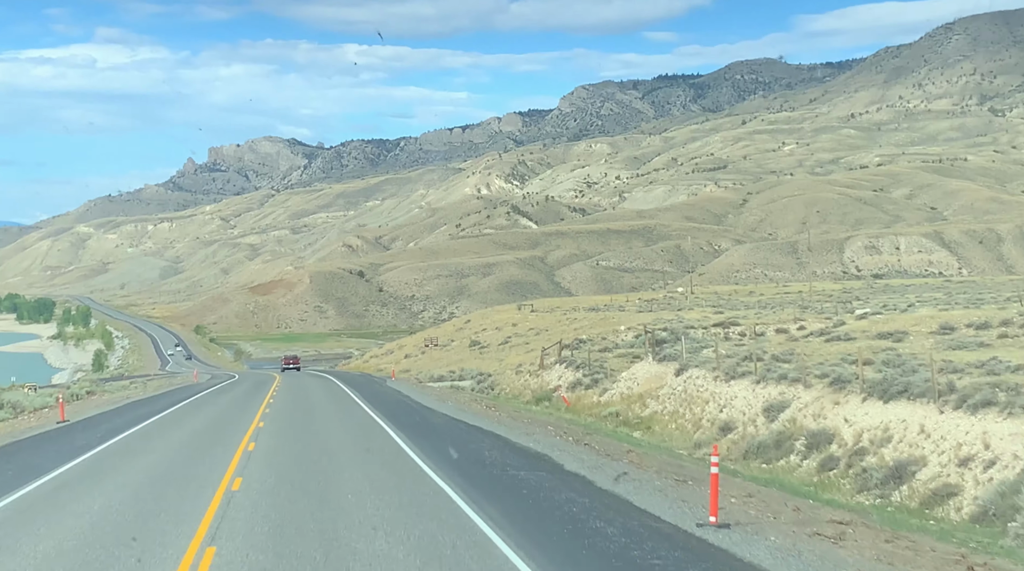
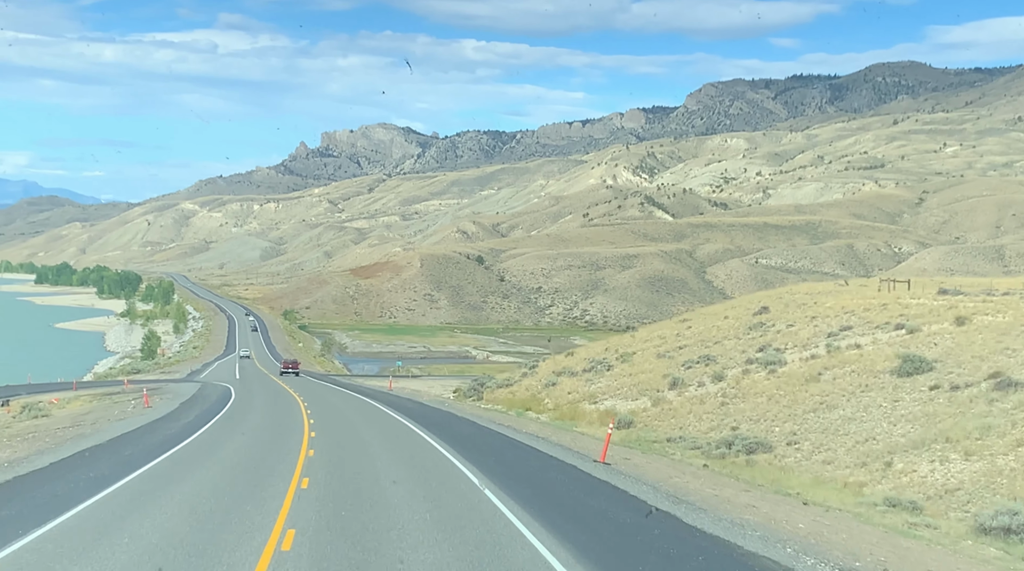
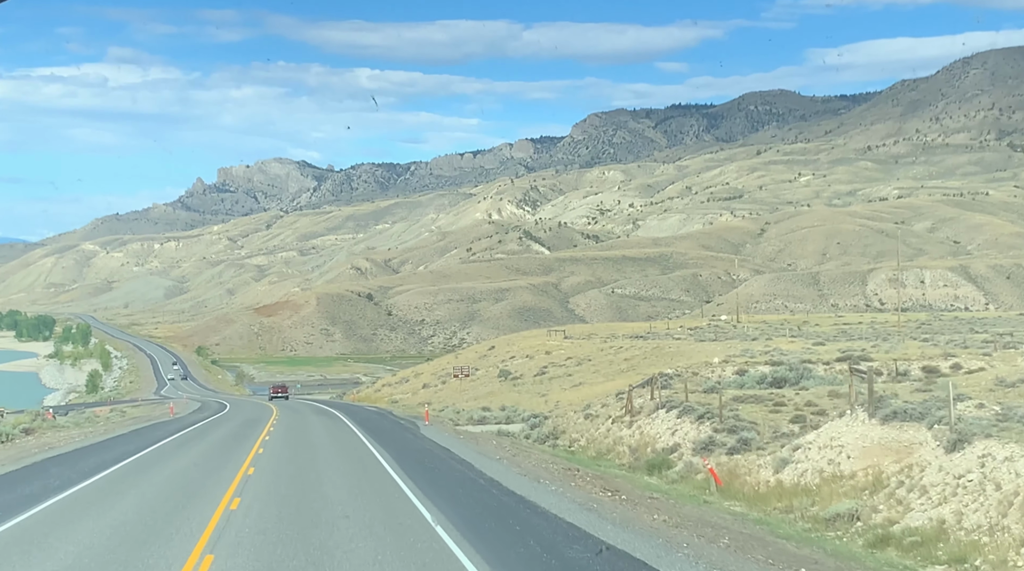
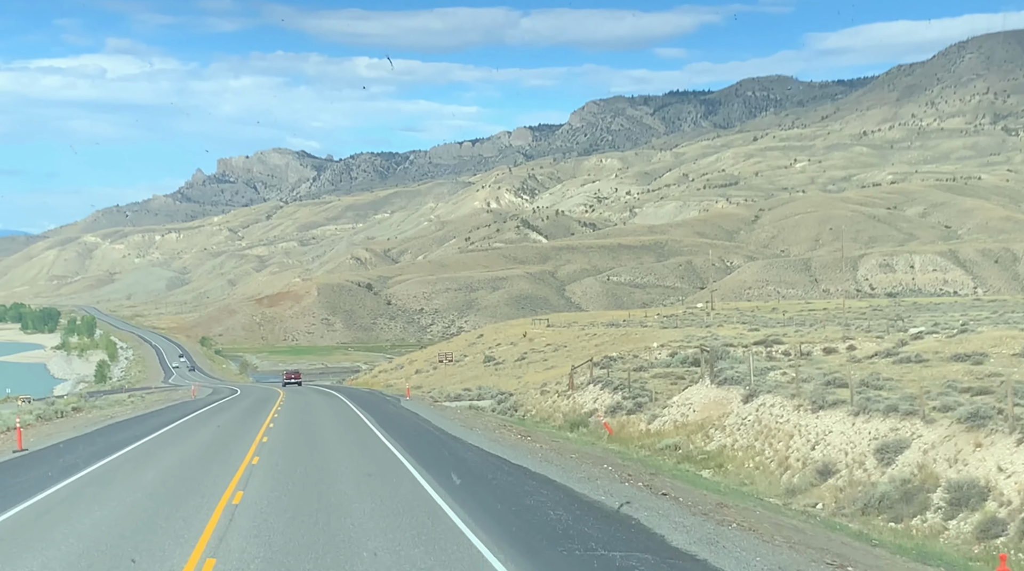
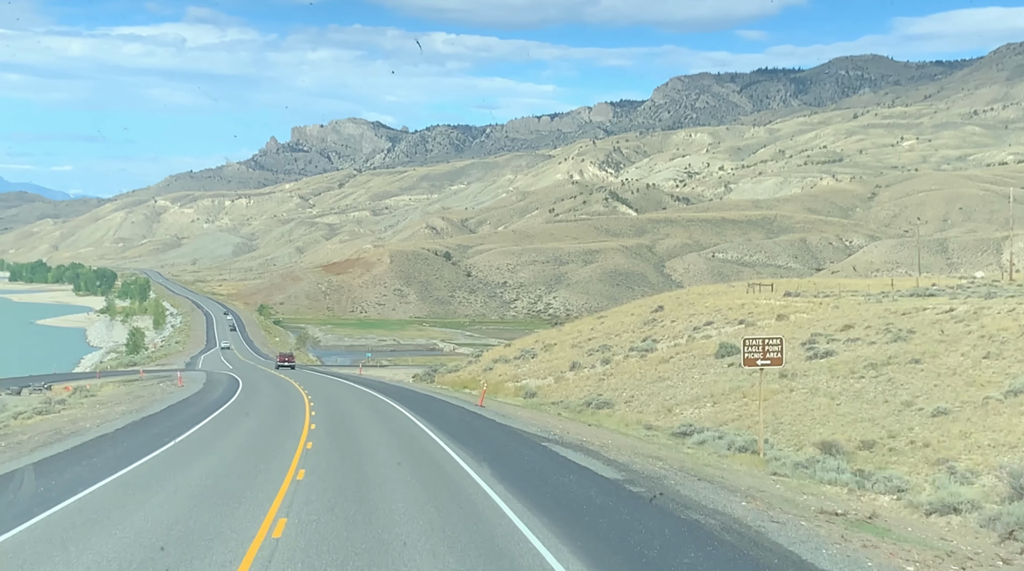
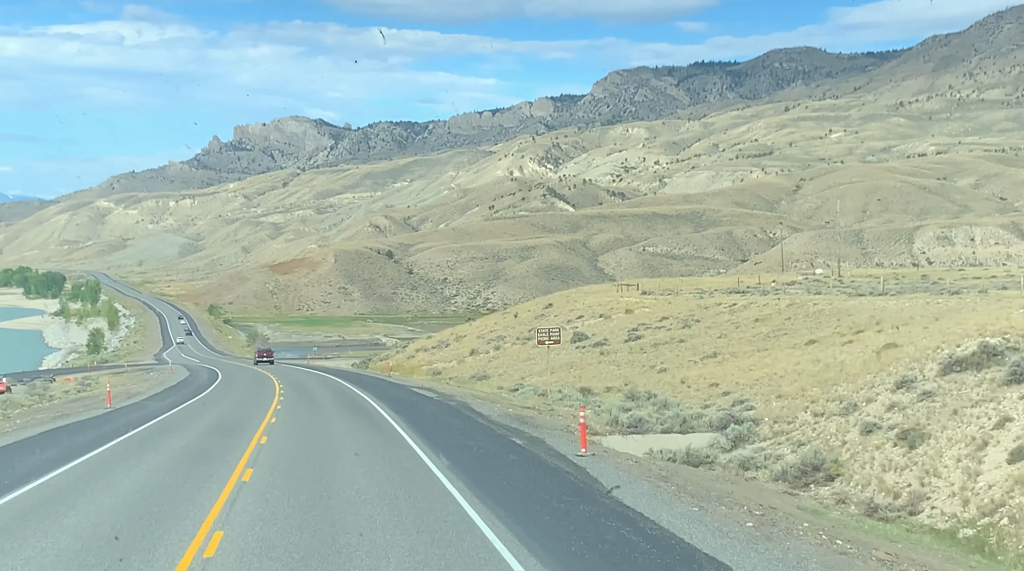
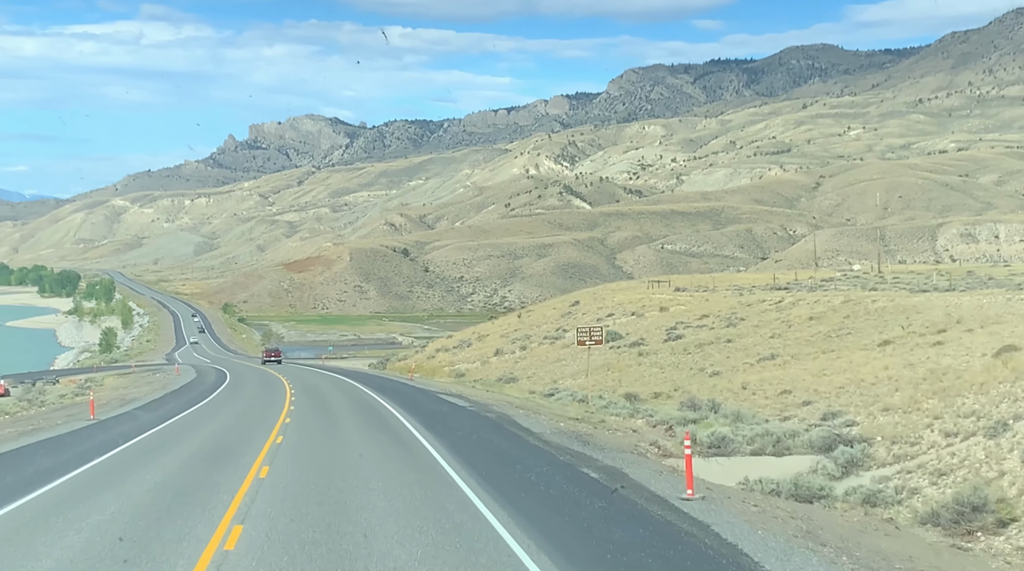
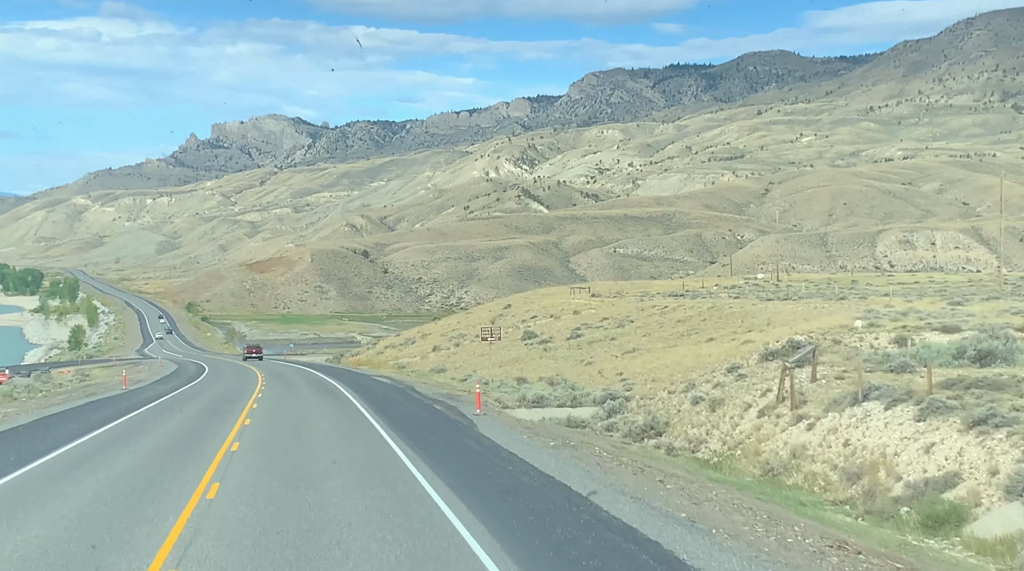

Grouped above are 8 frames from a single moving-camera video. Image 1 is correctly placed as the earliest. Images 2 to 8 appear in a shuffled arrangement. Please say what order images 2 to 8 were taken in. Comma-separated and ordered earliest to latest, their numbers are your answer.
4, 3, 8, 6, 7, 5, 2
